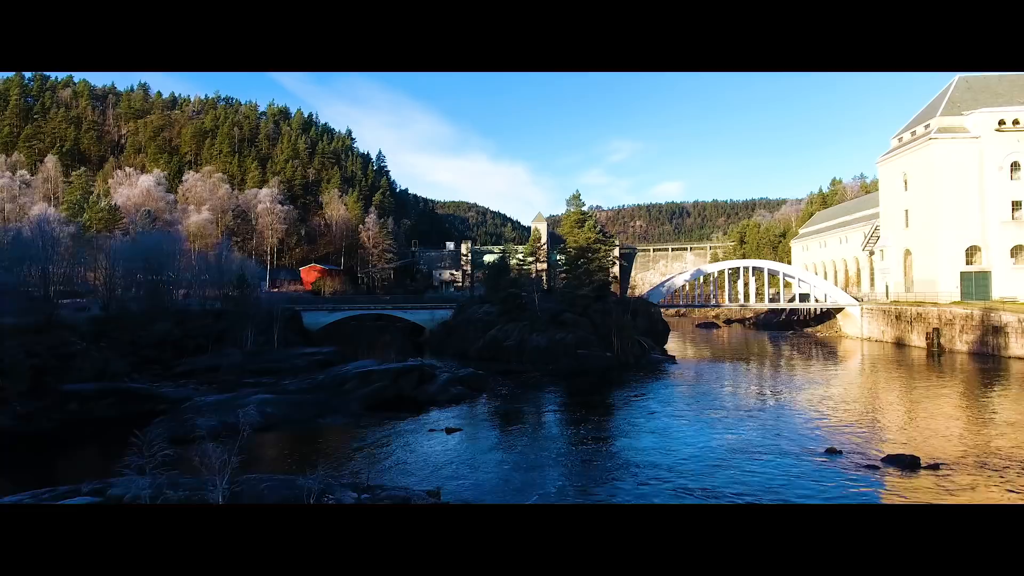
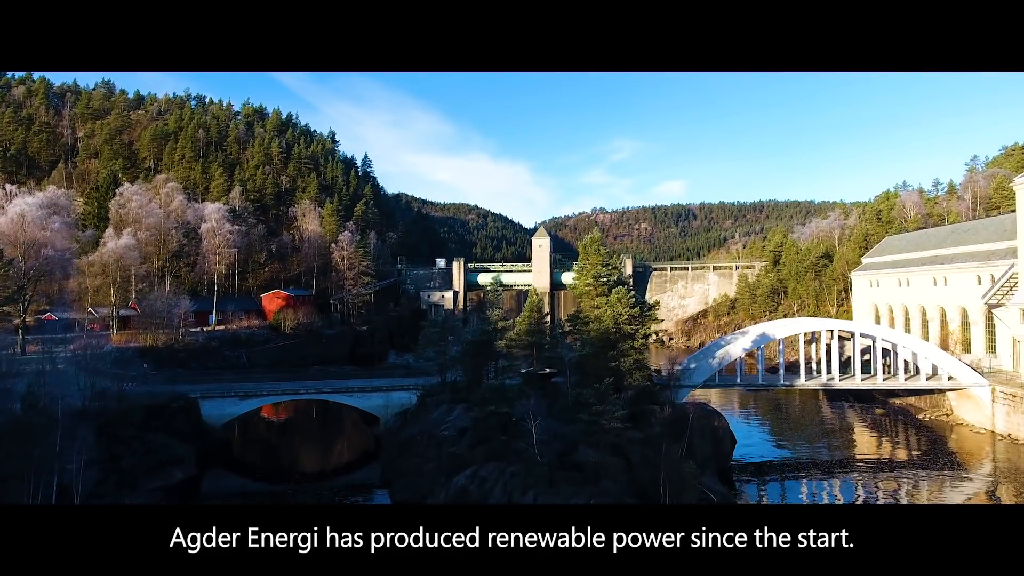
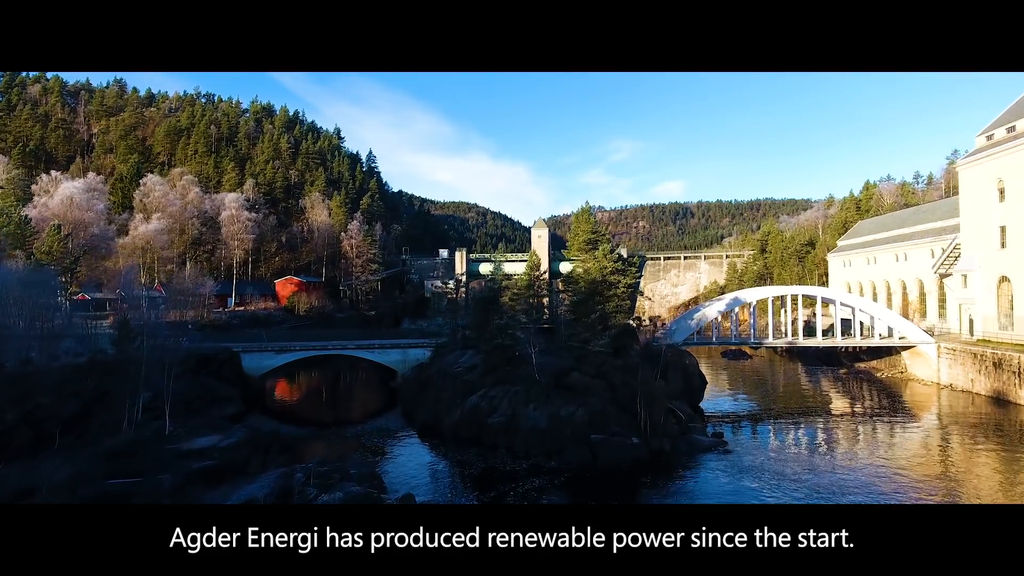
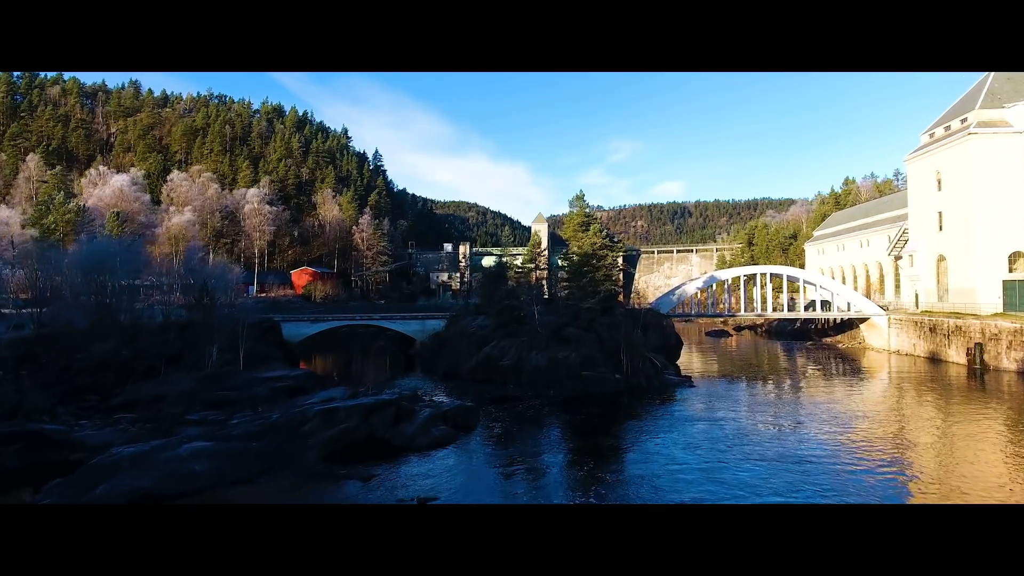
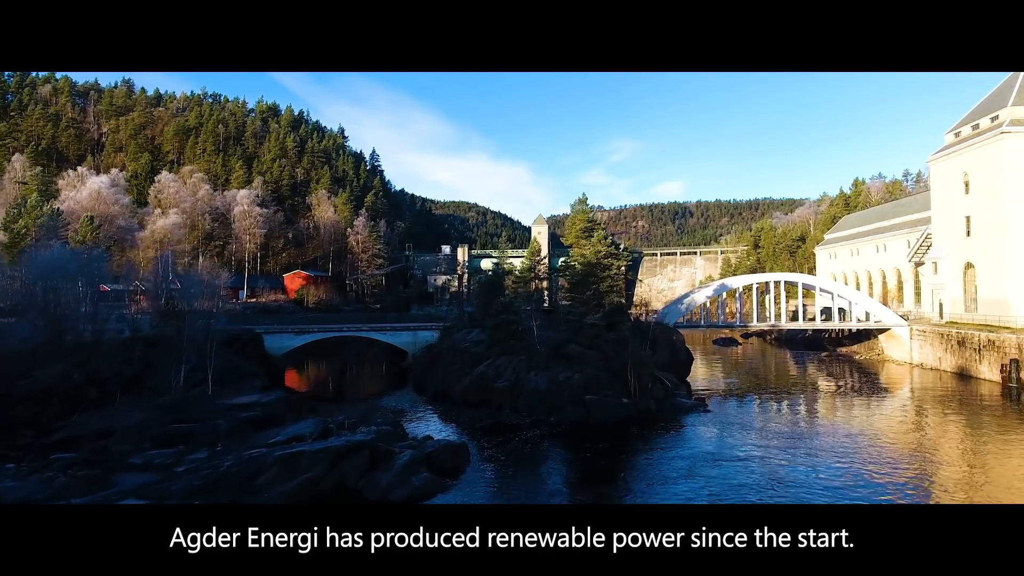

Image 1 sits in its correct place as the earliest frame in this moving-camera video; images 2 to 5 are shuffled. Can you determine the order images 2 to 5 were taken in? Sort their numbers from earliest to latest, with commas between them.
4, 5, 3, 2
